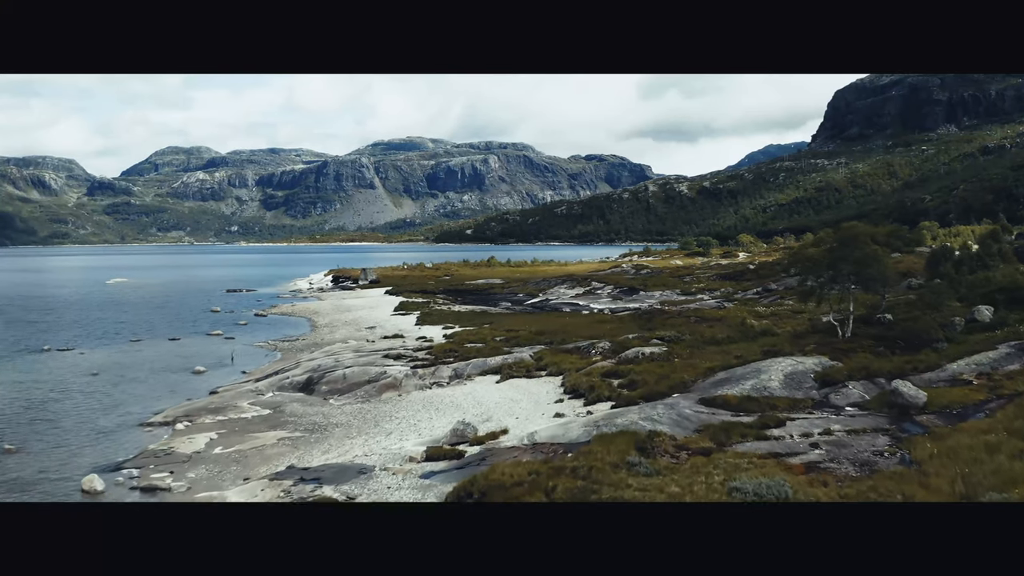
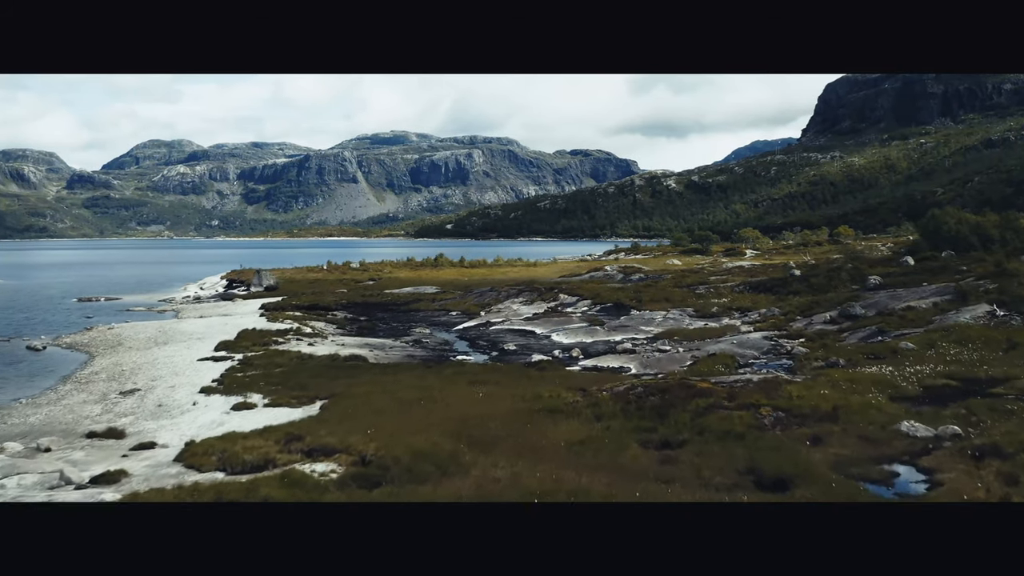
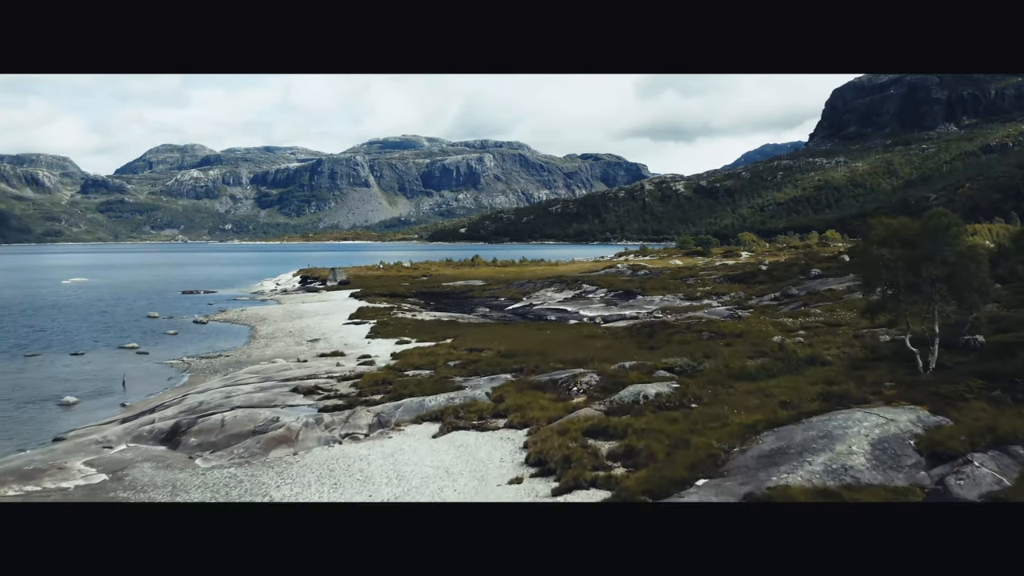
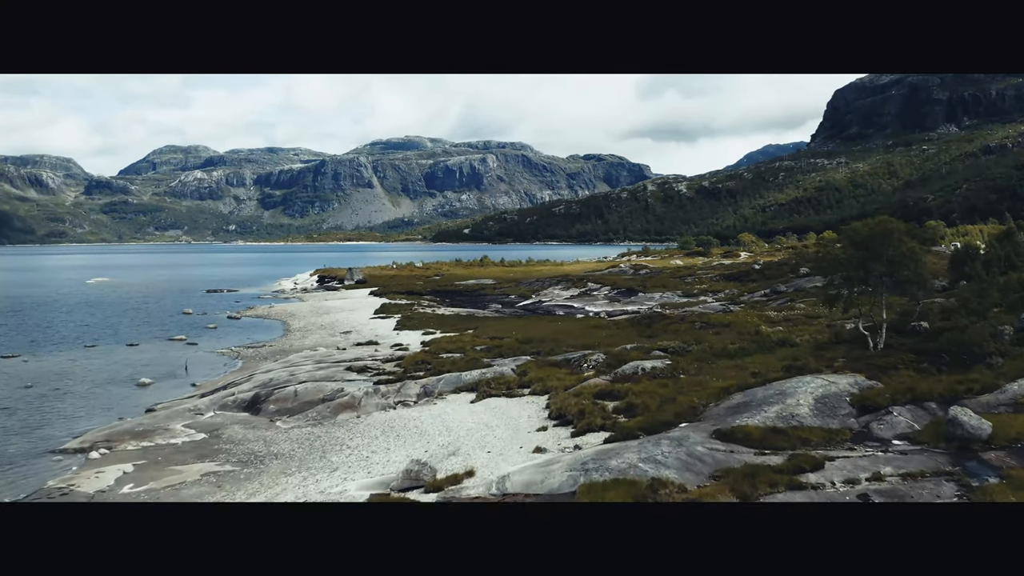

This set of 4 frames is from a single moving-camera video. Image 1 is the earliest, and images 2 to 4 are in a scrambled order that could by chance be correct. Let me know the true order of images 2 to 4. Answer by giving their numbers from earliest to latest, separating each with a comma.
4, 3, 2
